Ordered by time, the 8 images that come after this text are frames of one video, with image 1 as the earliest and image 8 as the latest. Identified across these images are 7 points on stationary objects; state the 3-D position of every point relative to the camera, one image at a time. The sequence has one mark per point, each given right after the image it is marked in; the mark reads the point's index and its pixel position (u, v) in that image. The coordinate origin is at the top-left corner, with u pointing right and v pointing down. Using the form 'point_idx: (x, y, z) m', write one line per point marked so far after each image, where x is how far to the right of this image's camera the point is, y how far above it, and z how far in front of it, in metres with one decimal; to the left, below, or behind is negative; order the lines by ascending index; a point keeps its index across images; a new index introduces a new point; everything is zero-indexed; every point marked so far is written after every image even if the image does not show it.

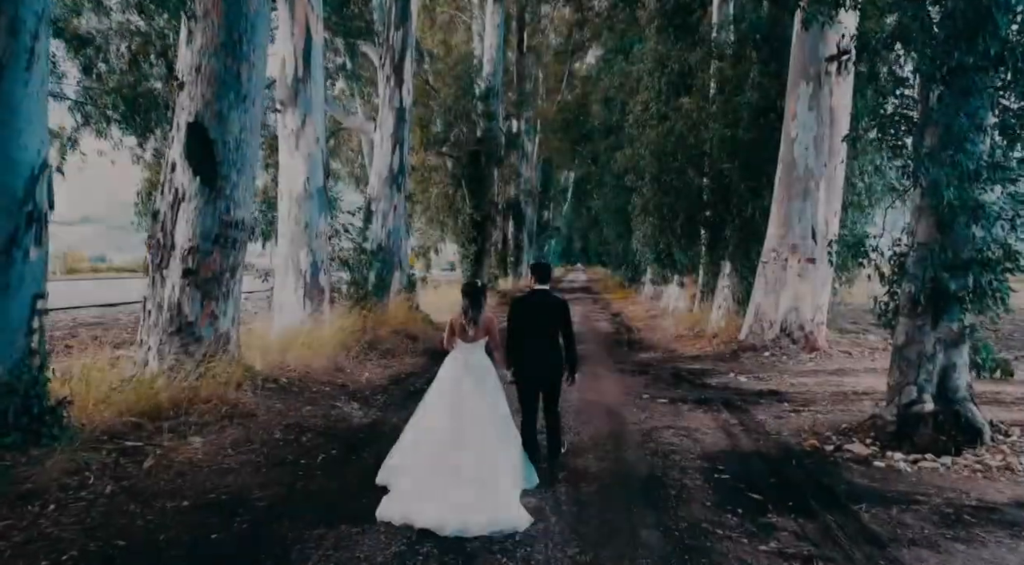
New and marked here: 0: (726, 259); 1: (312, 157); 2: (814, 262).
0: (+4.9, +0.5, +15.0) m
1: (-3.4, +2.2, +11.3) m
2: (+5.3, +0.4, +11.7) m
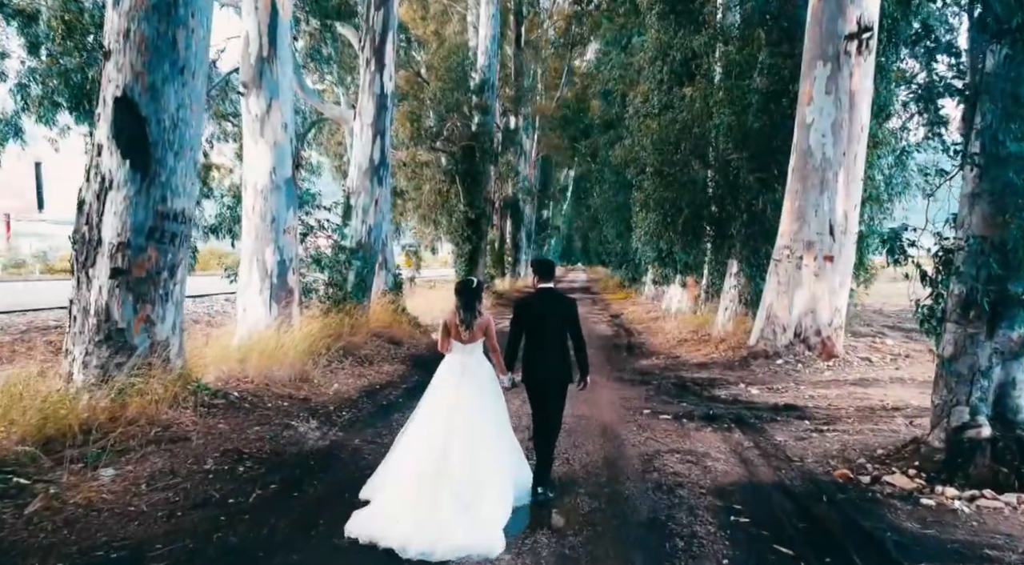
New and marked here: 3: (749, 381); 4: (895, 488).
0: (+4.7, +0.5, +14.0) m
1: (-3.6, +2.1, +10.3) m
2: (+5.1, +0.4, +10.6) m
3: (+3.4, -1.4, +9.6) m
4: (+3.1, -1.7, +5.4) m
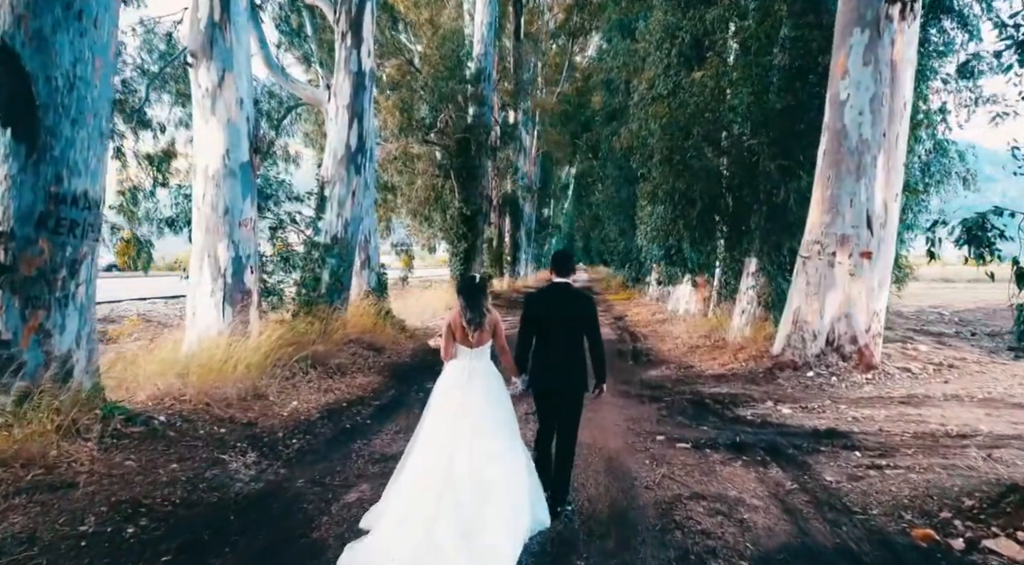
0: (+4.5, +0.5, +12.6) m
1: (-3.8, +2.1, +8.9) m
2: (+5.0, +0.4, +9.2) m
3: (+3.3, -1.4, +8.3) m
4: (+3.0, -1.7, +4.0) m
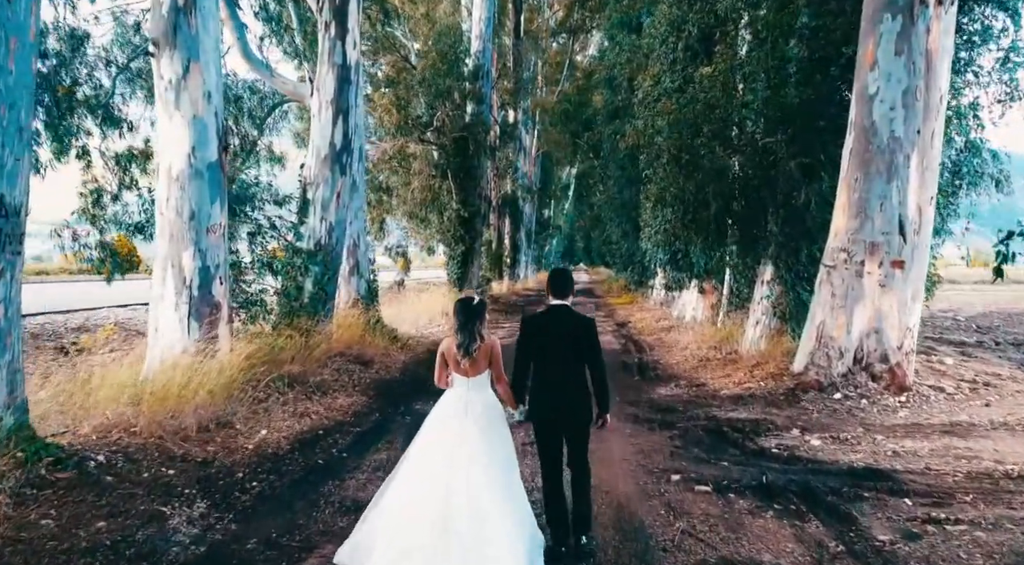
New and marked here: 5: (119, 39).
0: (+4.5, +0.3, +11.8) m
1: (-3.8, +2.0, +8.1) m
2: (+4.9, +0.2, +8.4) m
3: (+3.3, -1.6, +7.4) m
4: (+2.9, -1.8, +3.2) m
5: (-7.0, +4.4, +11.8) m
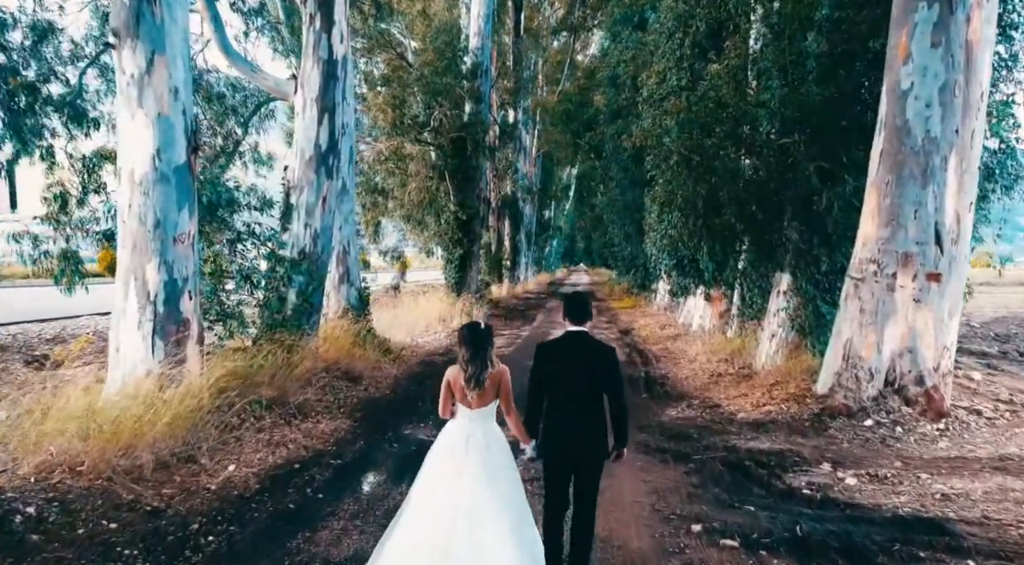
0: (+4.5, +0.2, +11.0) m
1: (-3.8, +1.8, +7.3) m
2: (+4.9, 0.0, +7.6) m
3: (+3.2, -1.8, +6.6) m
4: (+2.9, -2.0, +2.4) m
5: (-7.1, +4.2, +11.1) m
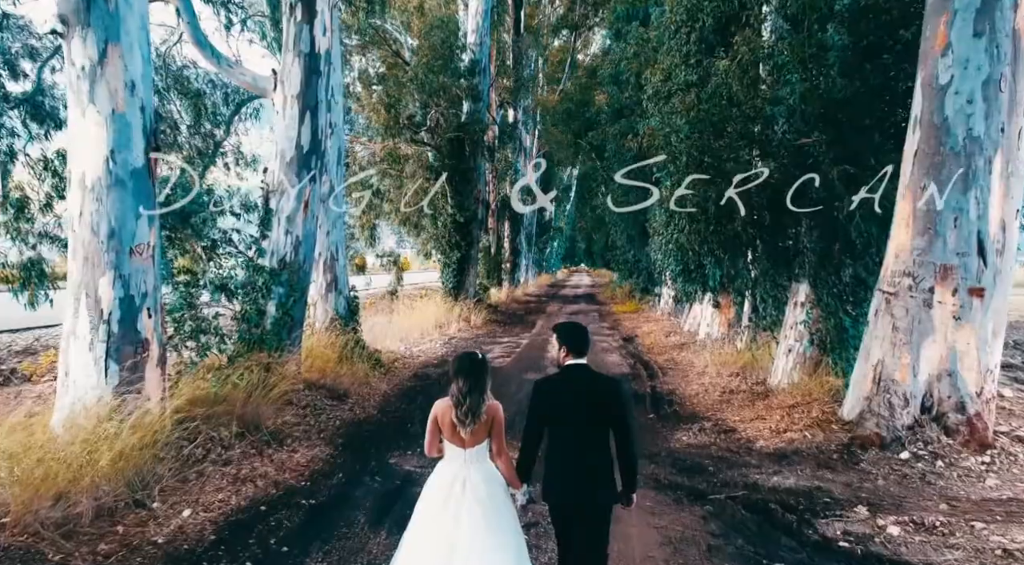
0: (+4.4, 0.0, +10.2) m
1: (-3.9, +1.7, +6.6) m
2: (+4.9, -0.1, +6.9) m
3: (+3.2, -1.9, +5.9) m
4: (+2.8, -2.2, +1.6) m
5: (-7.1, +4.0, +10.3) m
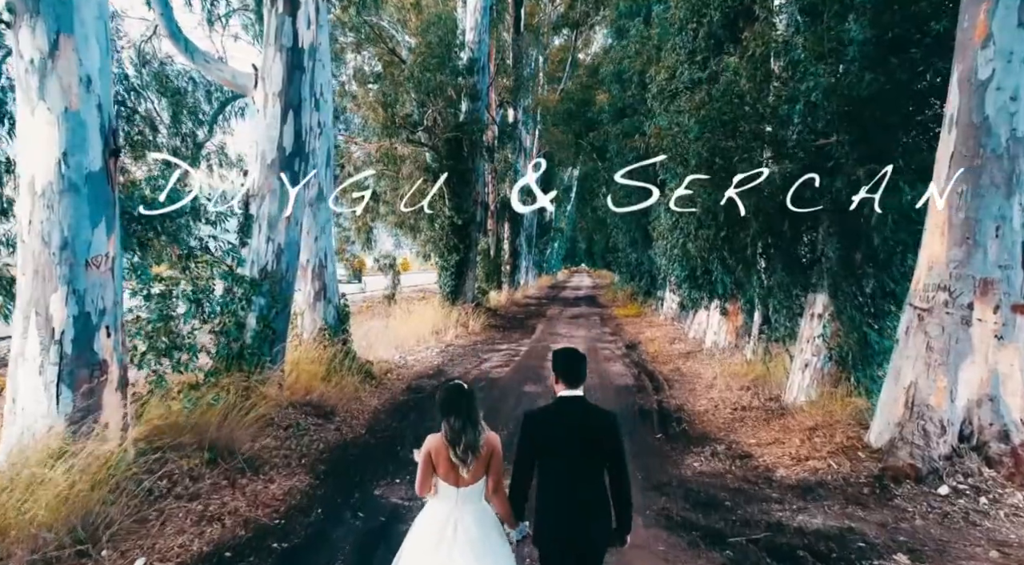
0: (+4.4, -0.1, +9.6) m
1: (-3.9, +1.5, +5.9) m
2: (+4.8, -0.3, +6.2) m
3: (+3.1, -2.1, +5.2) m
4: (+2.8, -2.3, +1.0) m
5: (-7.1, +3.9, +9.7) m
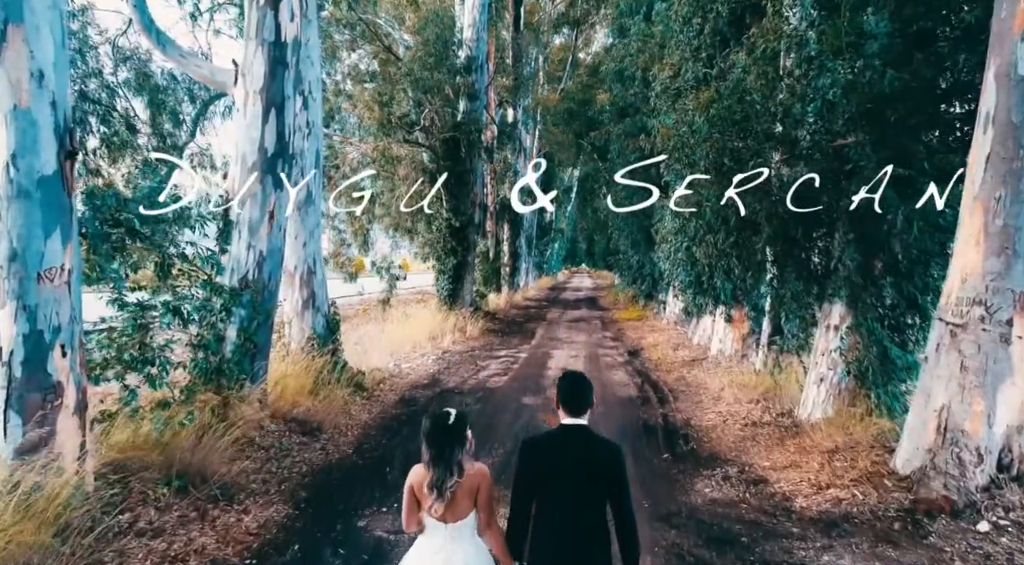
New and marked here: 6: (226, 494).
0: (+4.4, -0.3, +9.0) m
1: (-4.0, +1.4, +5.4) m
2: (+4.8, -0.4, +5.7) m
3: (+3.1, -2.2, +4.7) m
4: (+2.8, -2.4, +0.4) m
5: (-7.2, +3.8, +9.1) m
6: (-2.8, -2.1, +6.4) m
